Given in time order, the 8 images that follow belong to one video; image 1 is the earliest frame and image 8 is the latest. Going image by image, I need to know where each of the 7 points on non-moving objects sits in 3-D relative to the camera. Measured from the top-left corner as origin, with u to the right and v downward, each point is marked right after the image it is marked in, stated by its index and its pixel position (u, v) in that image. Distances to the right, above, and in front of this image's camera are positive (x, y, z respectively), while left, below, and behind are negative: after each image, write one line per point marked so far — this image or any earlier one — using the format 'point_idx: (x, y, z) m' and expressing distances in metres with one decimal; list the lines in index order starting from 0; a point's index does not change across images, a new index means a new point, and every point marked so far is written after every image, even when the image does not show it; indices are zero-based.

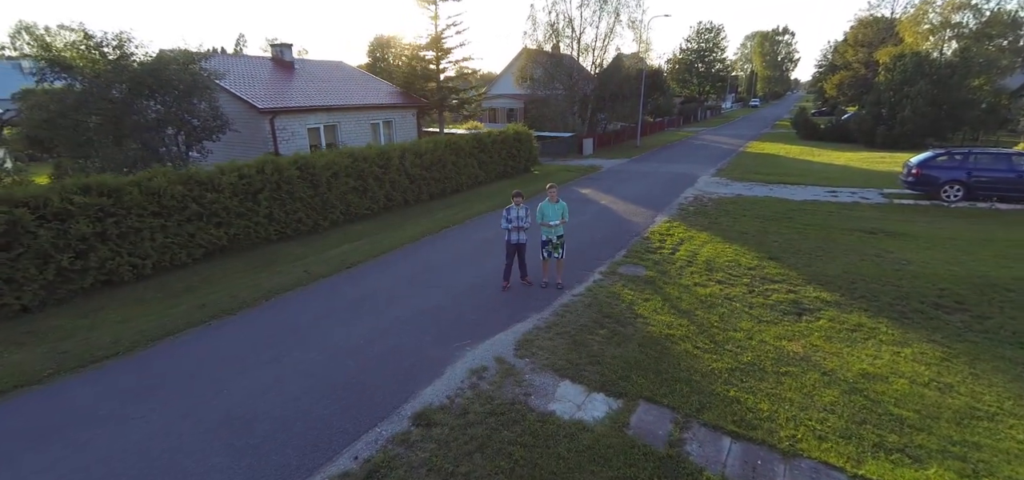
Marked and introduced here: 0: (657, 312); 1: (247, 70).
0: (+1.9, -1.0, +6.3) m
1: (-9.8, +6.2, +17.3) m
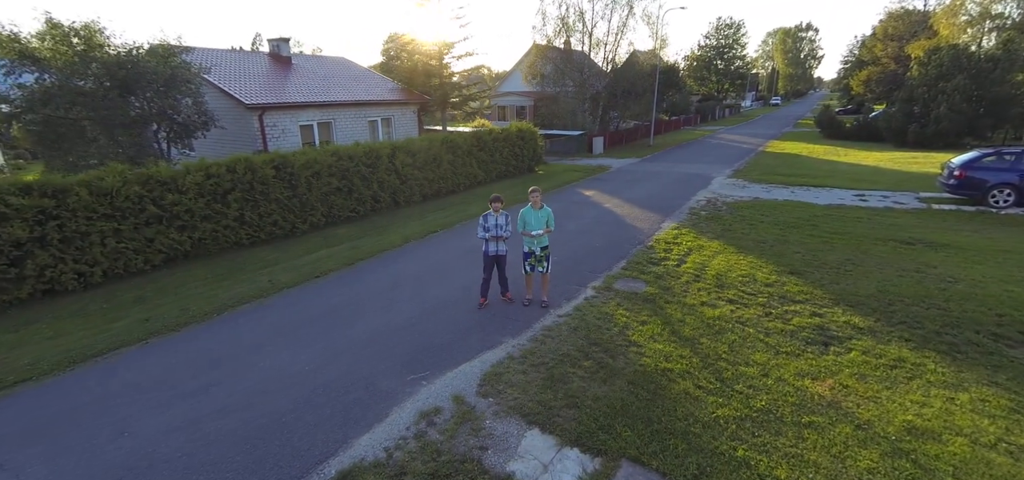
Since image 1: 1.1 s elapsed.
0: (+1.6, -1.1, +5.4) m
1: (-9.7, +6.2, +16.7) m
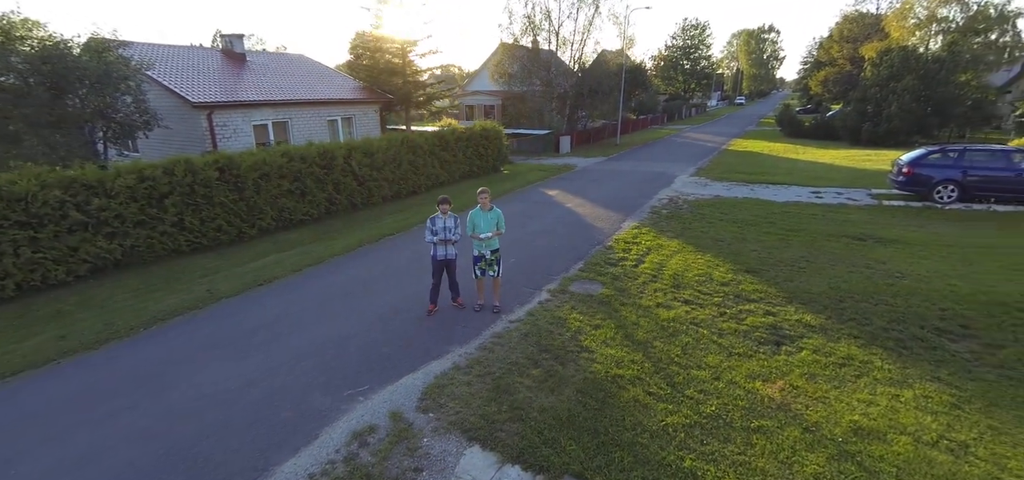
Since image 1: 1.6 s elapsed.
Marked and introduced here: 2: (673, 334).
0: (+1.0, -1.1, +5.2) m
1: (-11.0, +6.0, +15.9) m
2: (+1.8, -1.1, +5.4) m
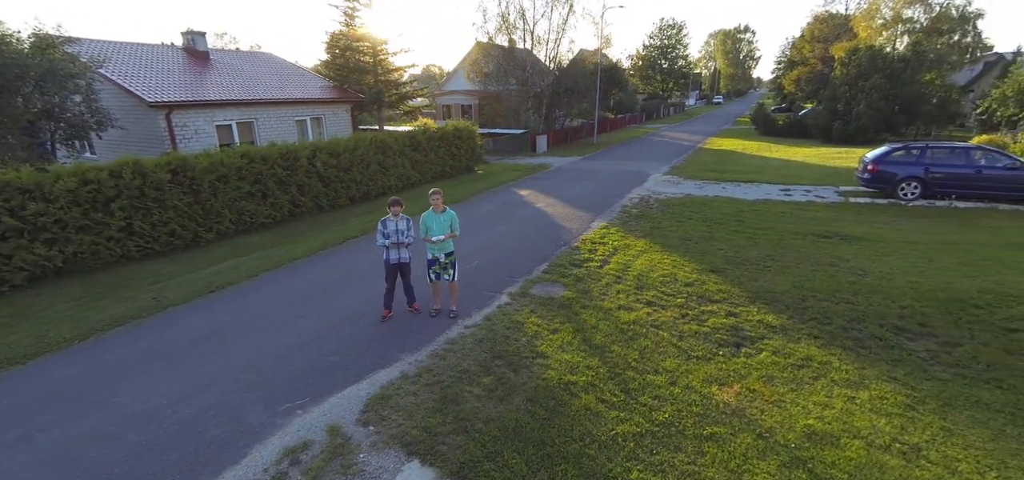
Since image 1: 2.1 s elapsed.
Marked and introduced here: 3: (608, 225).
0: (+0.5, -1.2, +5.0) m
1: (-11.9, +5.8, +15.3) m
2: (+1.3, -1.1, +5.3) m
3: (+1.9, +0.3, +9.6) m
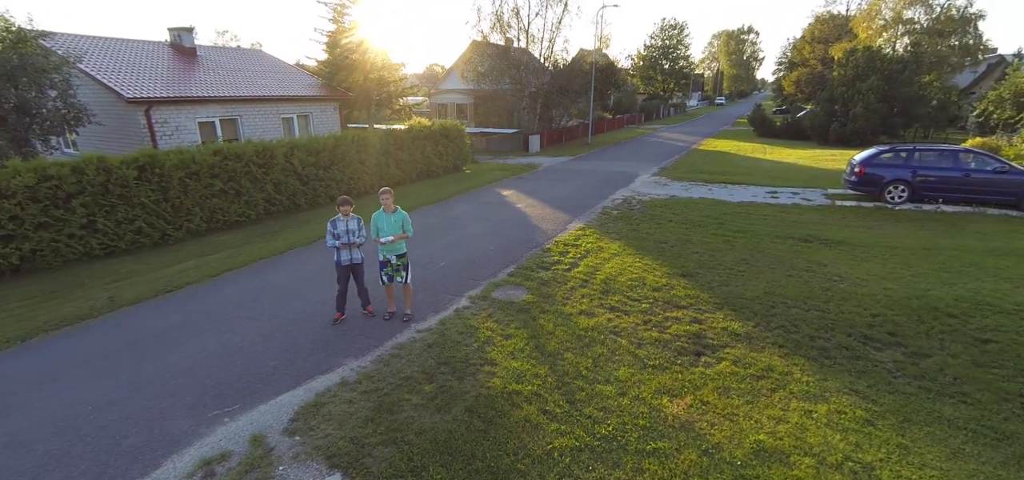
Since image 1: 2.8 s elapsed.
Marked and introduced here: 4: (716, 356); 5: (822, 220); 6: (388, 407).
0: (0.0, -1.2, +4.8) m
1: (-12.3, +5.9, +15.2) m
2: (+0.8, -1.1, +5.1) m
3: (+1.5, +0.3, +9.4) m
4: (+2.1, -1.2, +4.9) m
5: (+6.2, +0.4, +9.5) m
6: (-1.1, -1.4, +4.1) m
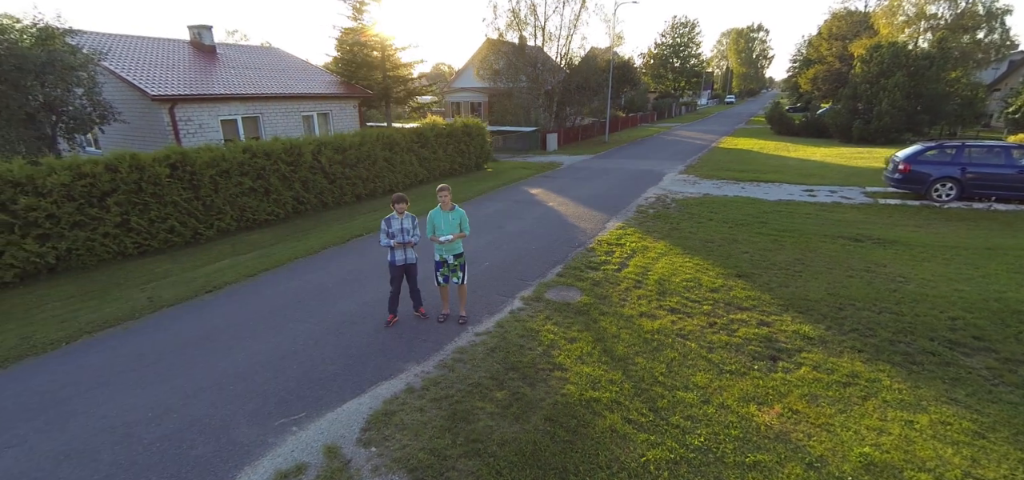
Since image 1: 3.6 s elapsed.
0: (+0.7, -1.2, +4.6) m
1: (-11.6, +6.0, +15.1) m
2: (+1.5, -1.1, +4.9) m
3: (+2.2, +0.3, +9.1) m
4: (+2.8, -1.2, +4.7) m
5: (+6.9, +0.4, +9.2) m
6: (-0.4, -1.4, +3.9) m
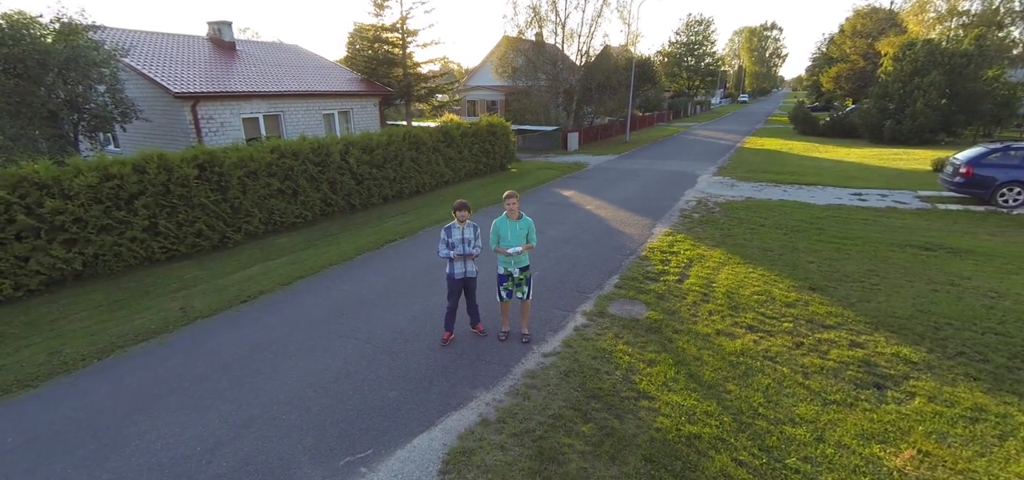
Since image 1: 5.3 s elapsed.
0: (+1.4, -1.3, +4.2) m
1: (-10.7, +5.9, +14.8) m
2: (+2.2, -1.2, +4.4) m
3: (+2.9, +0.2, +8.6) m
4: (+3.5, -1.3, +4.2) m
5: (+7.7, +0.3, +8.7) m
6: (+0.3, -1.5, +3.4) m
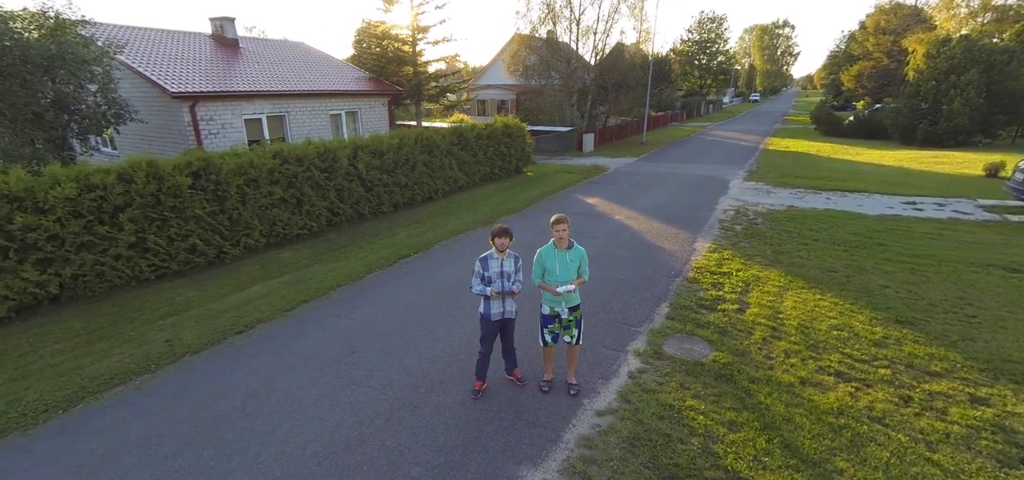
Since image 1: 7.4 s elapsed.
0: (+1.8, -1.6, +3.3) m
1: (-10.2, +5.7, +14.0) m
2: (+2.6, -1.5, +3.5) m
3: (+3.4, -0.1, +7.8) m
4: (+3.9, -1.6, +3.3) m
5: (+8.1, 0.0, +7.7) m
6: (+0.7, -1.8, +2.6) m
